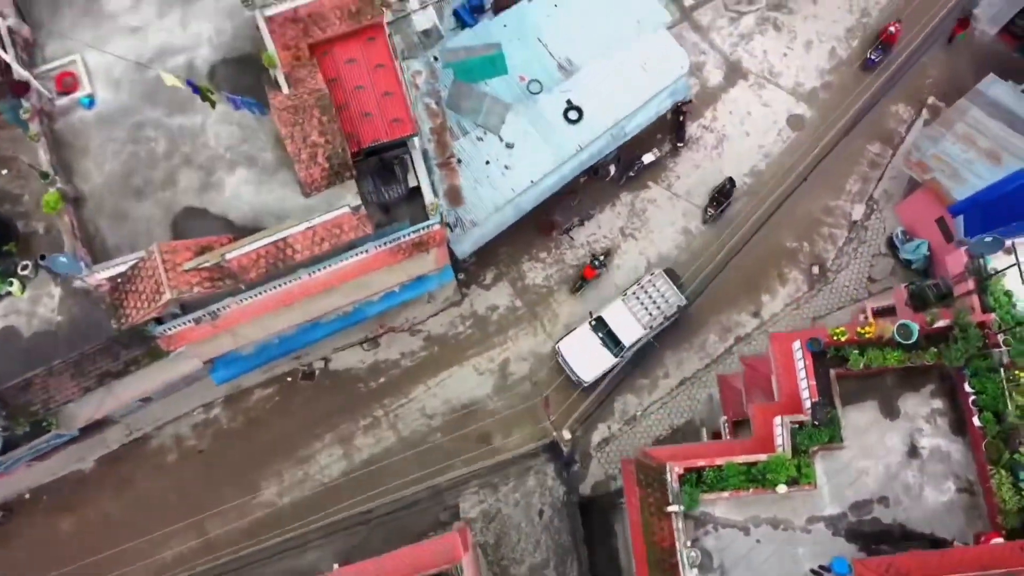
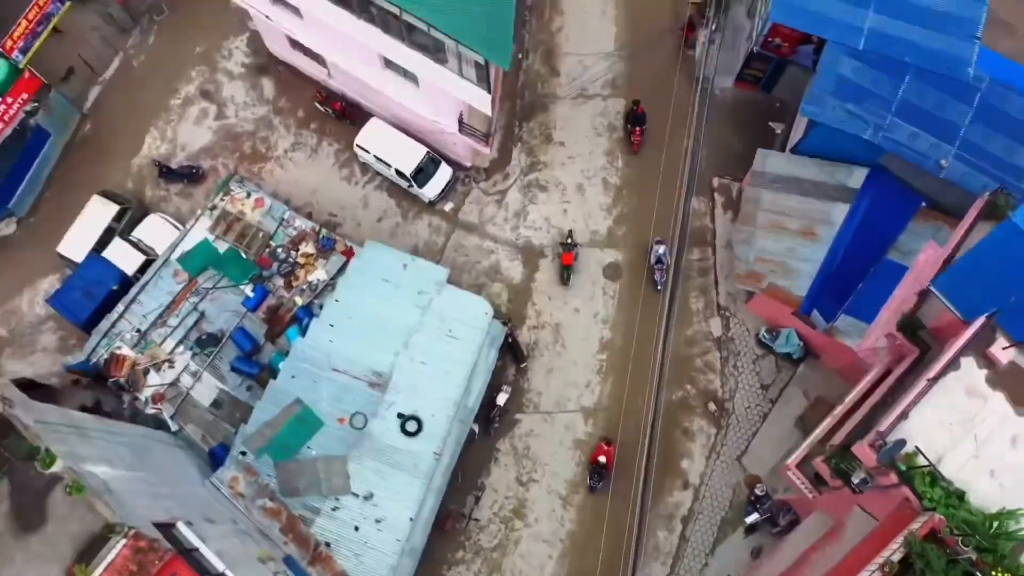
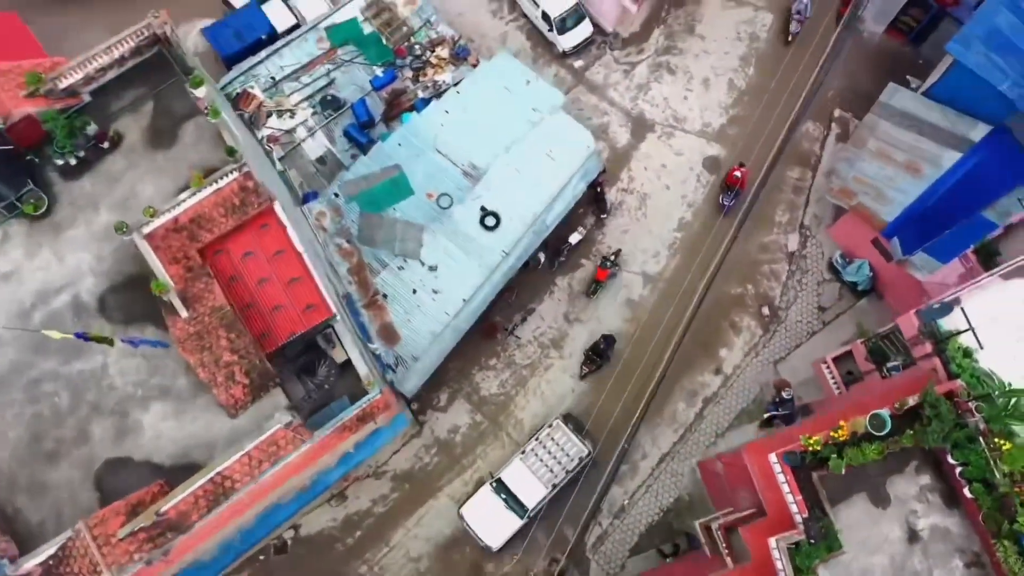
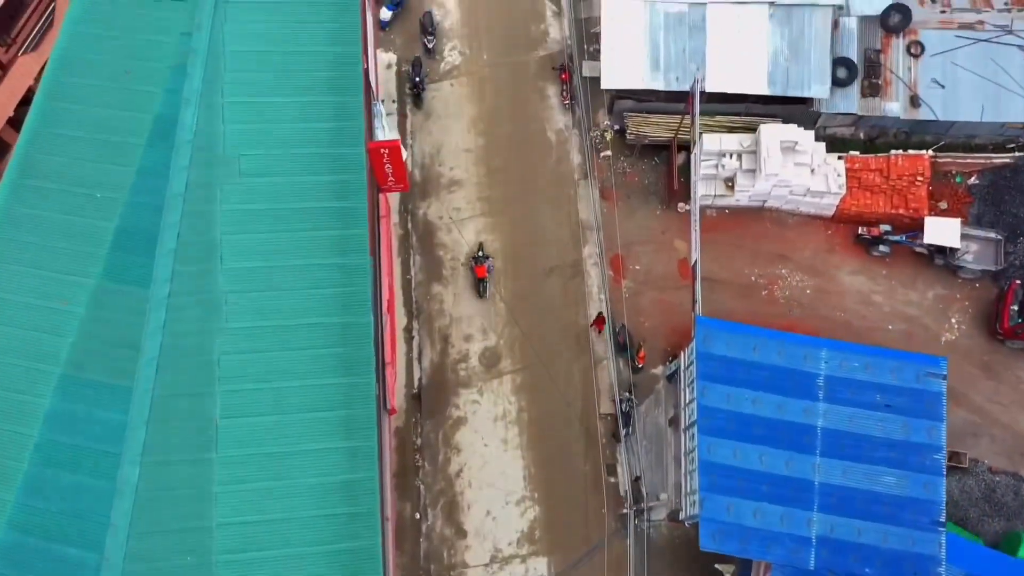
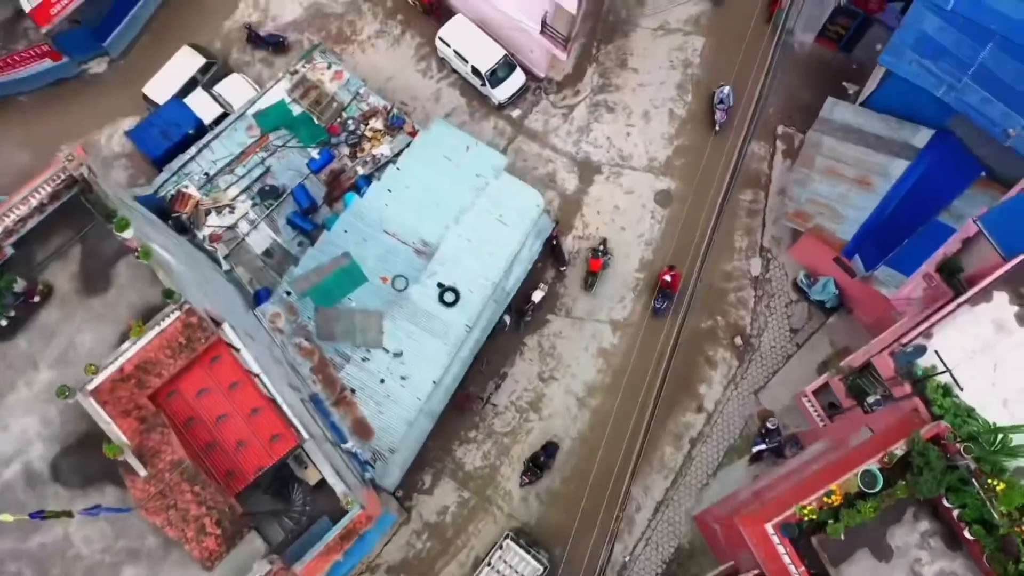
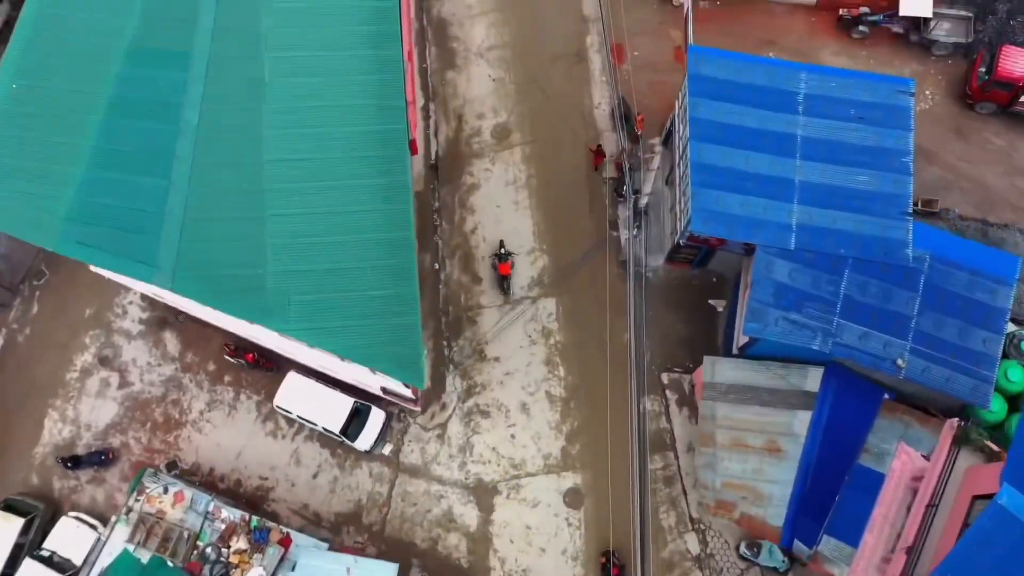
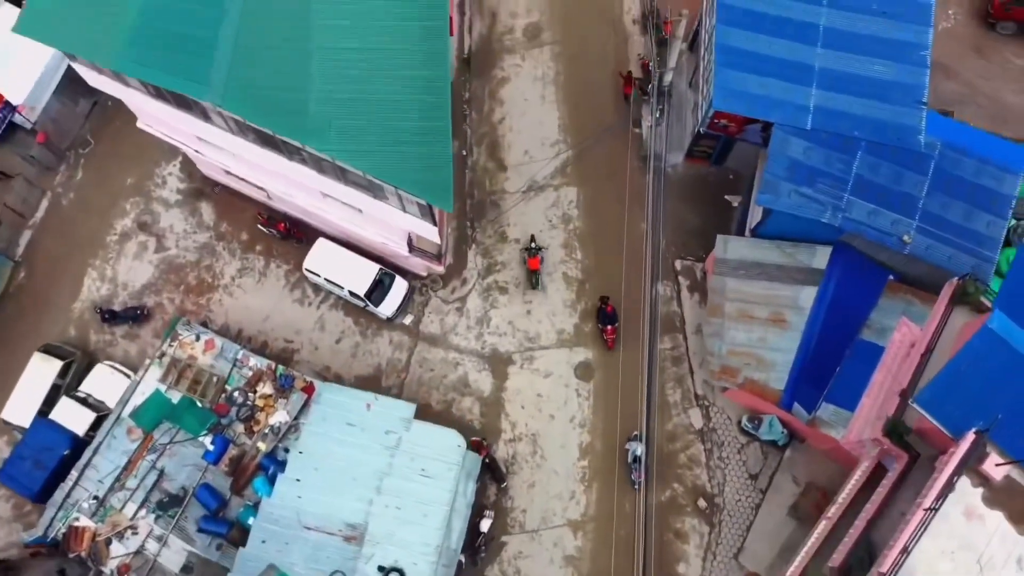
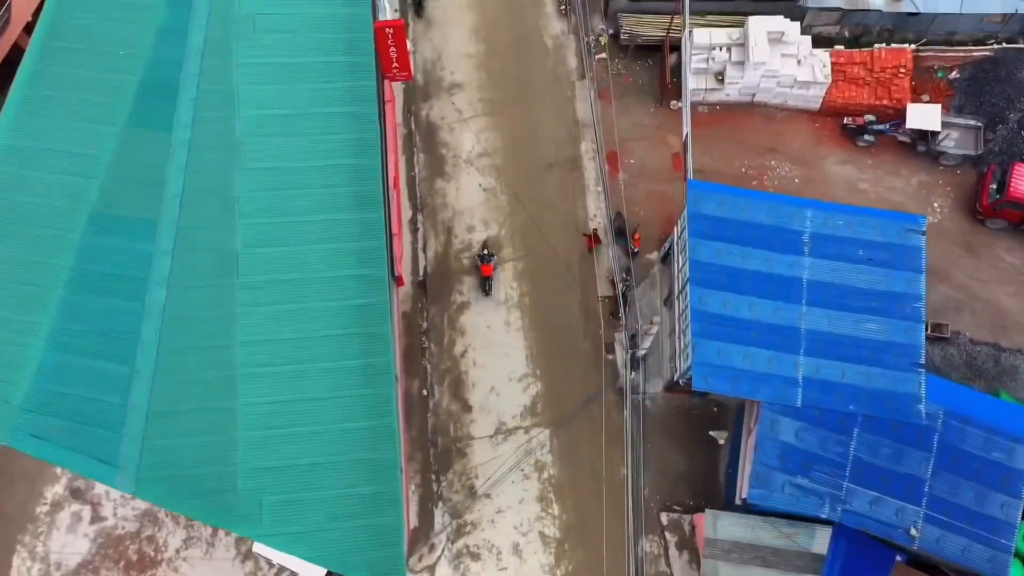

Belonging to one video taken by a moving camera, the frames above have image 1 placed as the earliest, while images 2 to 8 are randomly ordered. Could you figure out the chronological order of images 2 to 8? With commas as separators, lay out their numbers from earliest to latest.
3, 5, 2, 7, 6, 8, 4
